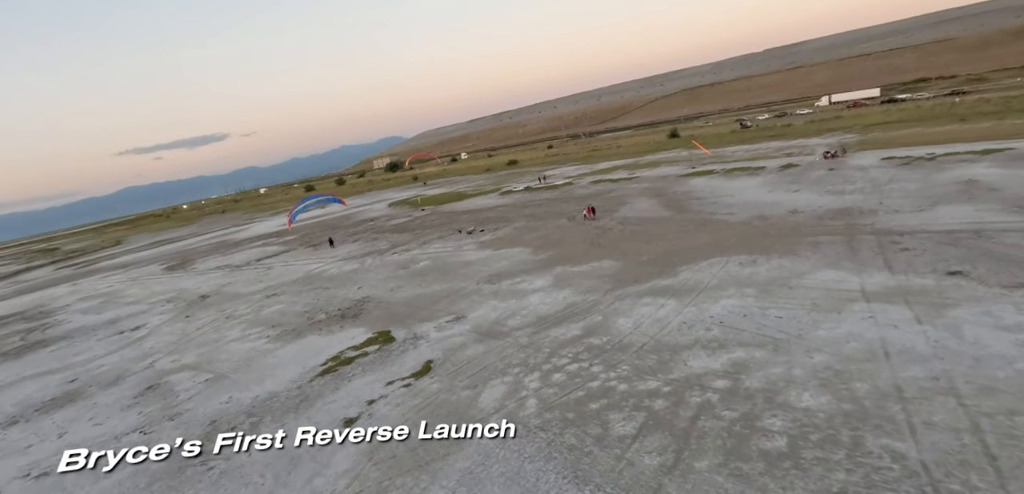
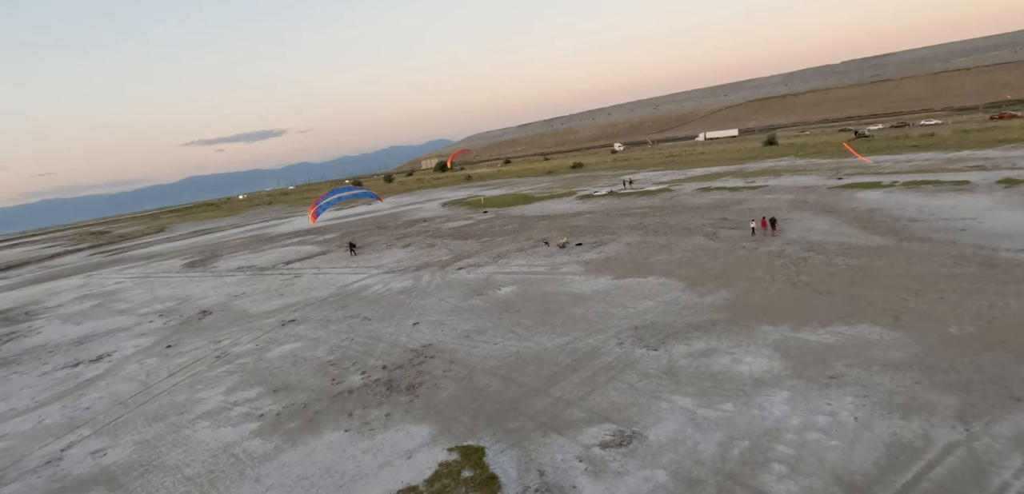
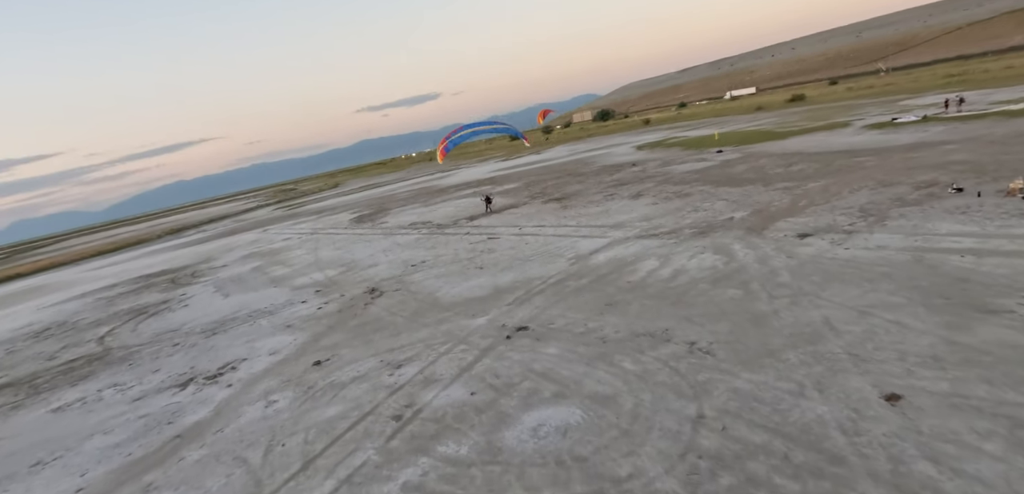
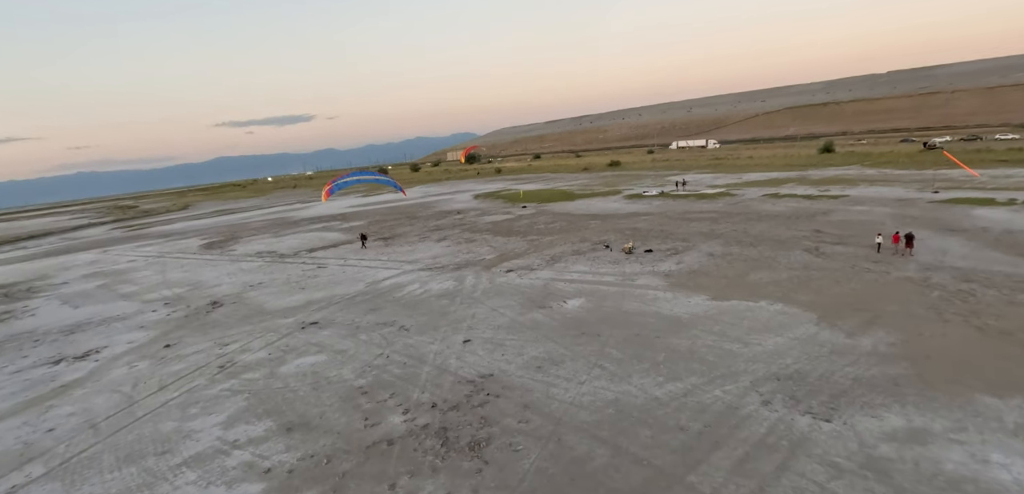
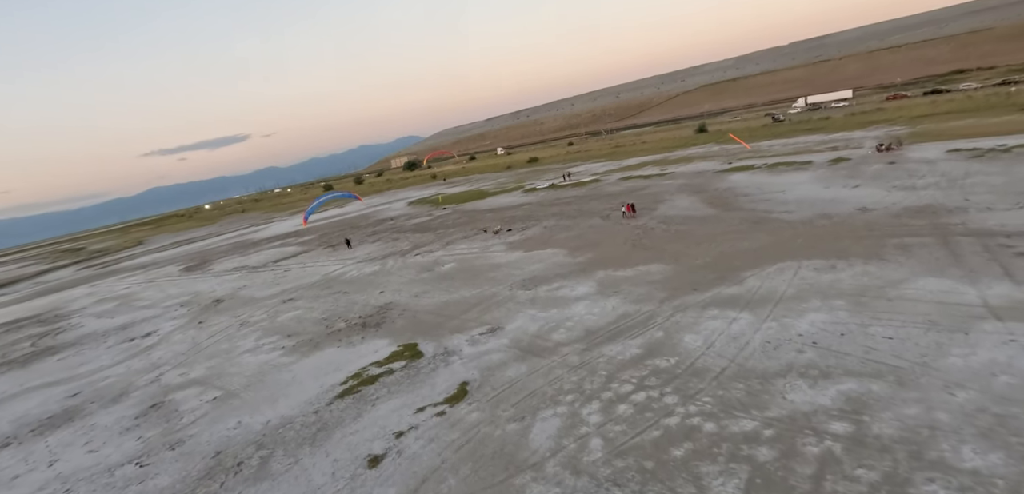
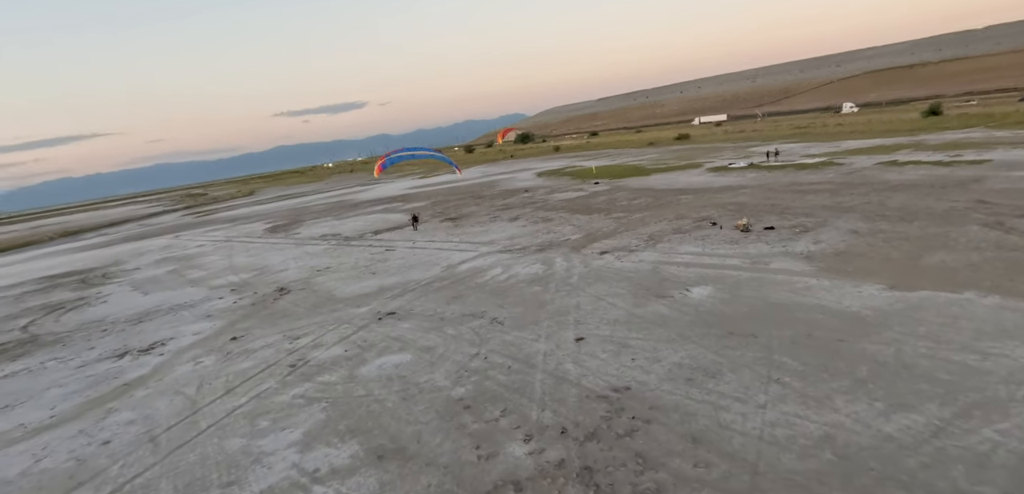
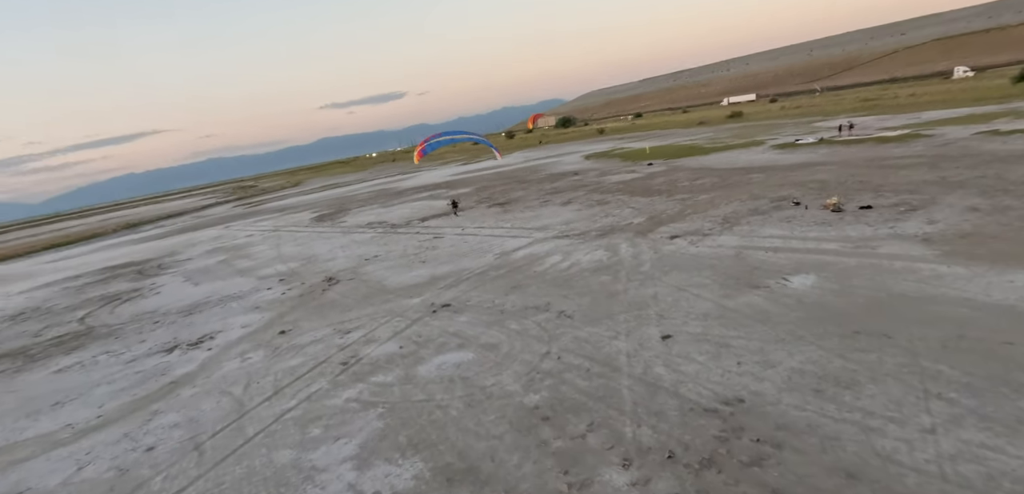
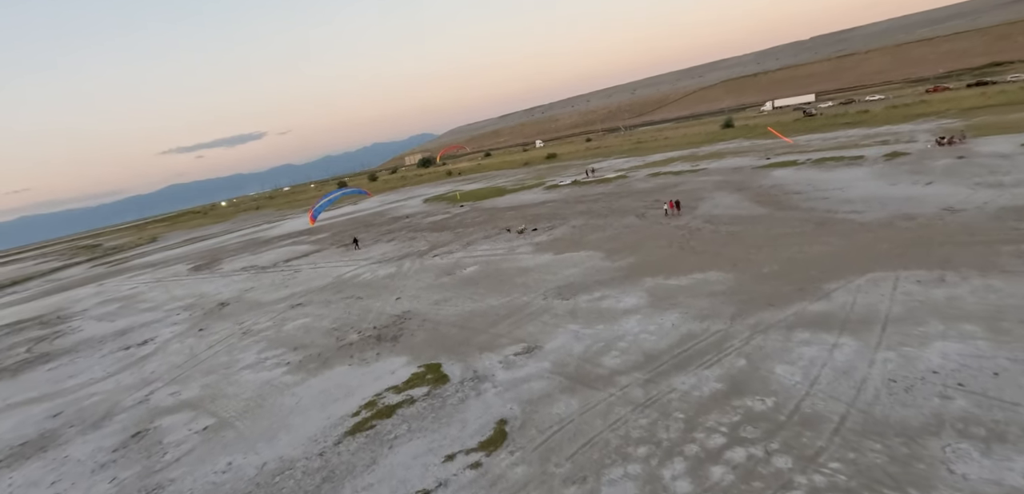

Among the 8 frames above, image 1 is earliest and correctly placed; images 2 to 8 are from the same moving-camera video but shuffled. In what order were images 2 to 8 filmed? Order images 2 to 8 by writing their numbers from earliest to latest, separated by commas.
5, 8, 2, 4, 6, 7, 3
